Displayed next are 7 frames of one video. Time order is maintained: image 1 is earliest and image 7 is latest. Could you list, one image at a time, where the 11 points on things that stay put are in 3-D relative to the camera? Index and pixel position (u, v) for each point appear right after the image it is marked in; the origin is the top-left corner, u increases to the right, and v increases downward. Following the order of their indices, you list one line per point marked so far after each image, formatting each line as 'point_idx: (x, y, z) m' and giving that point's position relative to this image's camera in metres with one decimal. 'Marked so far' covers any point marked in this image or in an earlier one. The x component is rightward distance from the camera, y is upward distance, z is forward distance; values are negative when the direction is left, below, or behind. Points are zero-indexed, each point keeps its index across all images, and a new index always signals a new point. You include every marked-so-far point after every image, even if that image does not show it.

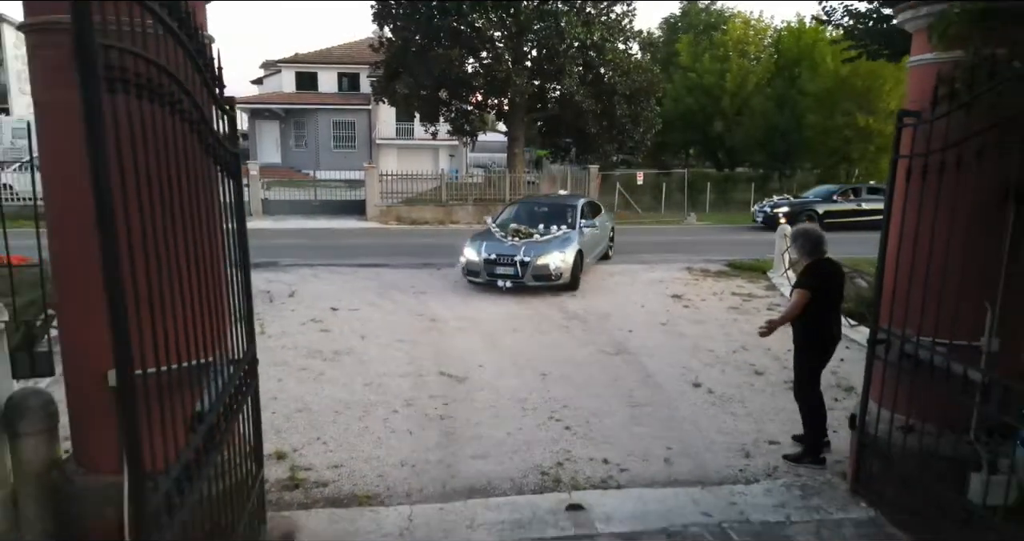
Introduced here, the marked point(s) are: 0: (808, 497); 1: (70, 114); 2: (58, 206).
0: (+1.6, -1.2, +4.6) m
1: (-1.8, +0.6, +3.3) m
2: (-1.8, +0.3, +3.4) m
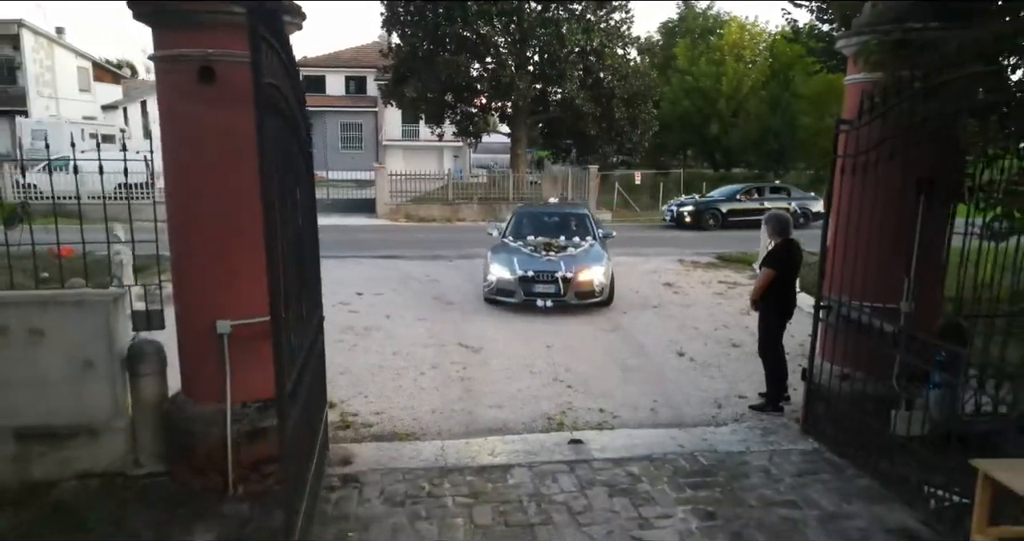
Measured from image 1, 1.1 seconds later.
0: (+1.7, -1.1, +5.6) m
1: (-1.7, +0.8, +4.3) m
2: (-1.8, +0.4, +4.4) m
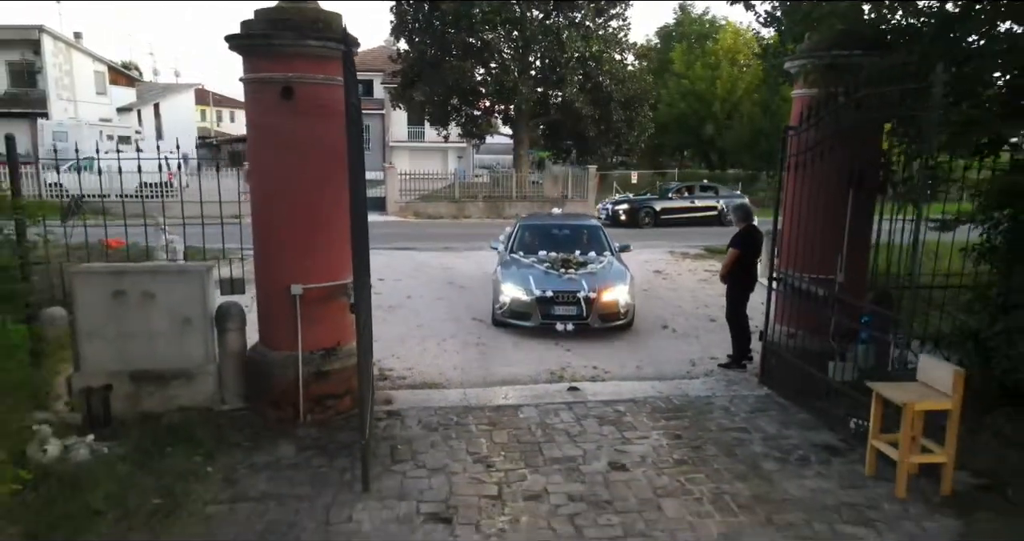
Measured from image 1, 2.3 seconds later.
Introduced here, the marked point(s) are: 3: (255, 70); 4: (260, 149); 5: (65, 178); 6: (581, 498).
0: (+1.8, -0.9, +6.8) m
1: (-1.6, +0.9, +5.5) m
2: (-1.7, +0.6, +5.6) m
3: (-1.7, +1.3, +5.5) m
4: (-1.7, +0.8, +5.6) m
5: (-9.9, +2.1, +18.6) m
6: (+0.4, -1.3, +4.6) m
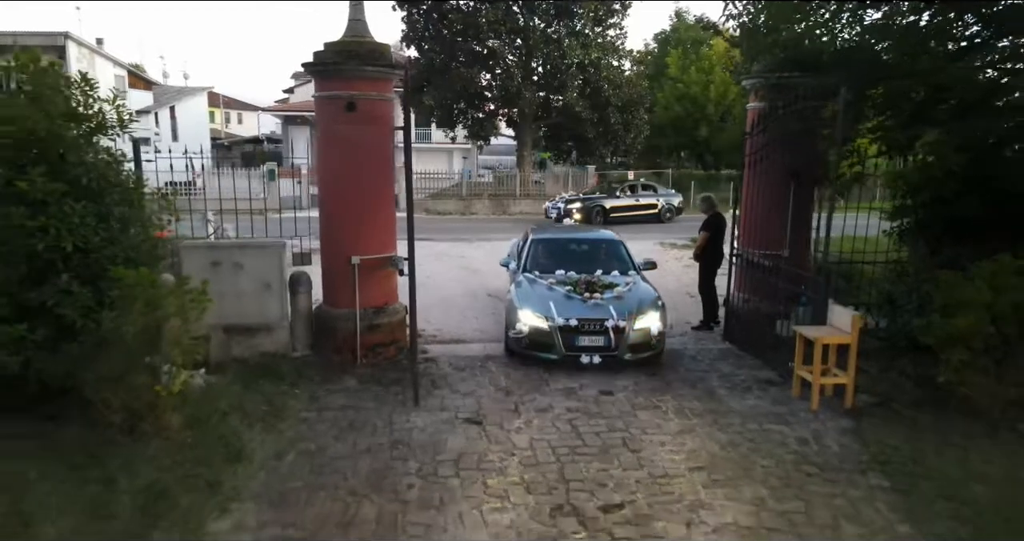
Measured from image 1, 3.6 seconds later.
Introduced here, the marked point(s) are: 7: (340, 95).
0: (+1.9, -0.7, +8.4) m
1: (-1.5, +1.2, +7.1) m
2: (-1.6, +0.8, +7.2) m
3: (-1.6, +1.5, +7.0) m
4: (-1.6, +1.0, +7.1) m
5: (-9.8, +2.3, +20.2) m
6: (+0.5, -1.0, +6.2) m
7: (-1.4, +1.5, +7.0) m
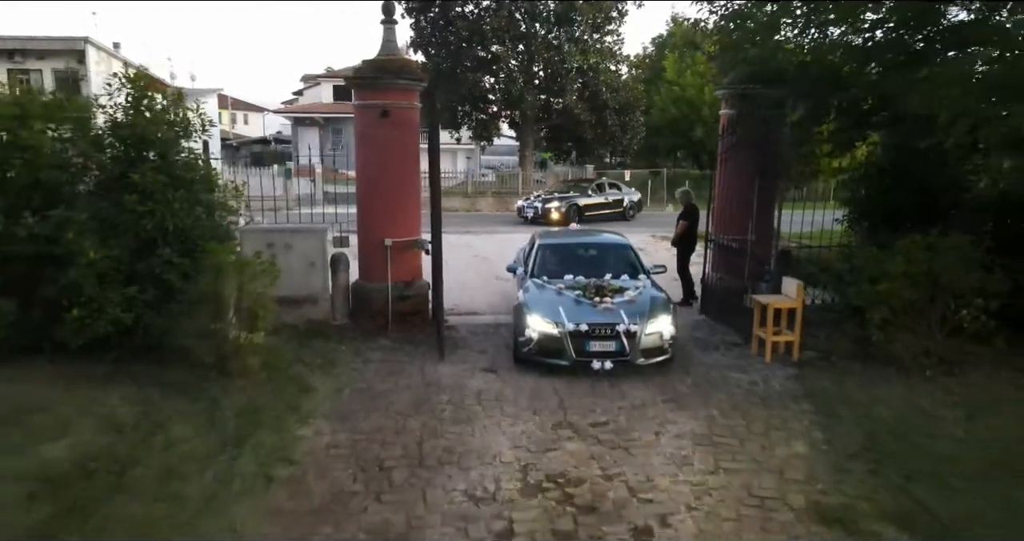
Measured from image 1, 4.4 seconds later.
0: (+1.9, -0.5, +9.7) m
1: (-1.4, +1.4, +8.4) m
2: (-1.5, +1.0, +8.6) m
3: (-1.5, +1.7, +8.4) m
4: (-1.5, +1.2, +8.5) m
5: (-9.7, +2.5, +21.6) m
6: (+0.6, -0.8, +7.6) m
7: (-1.4, +1.7, +8.4) m
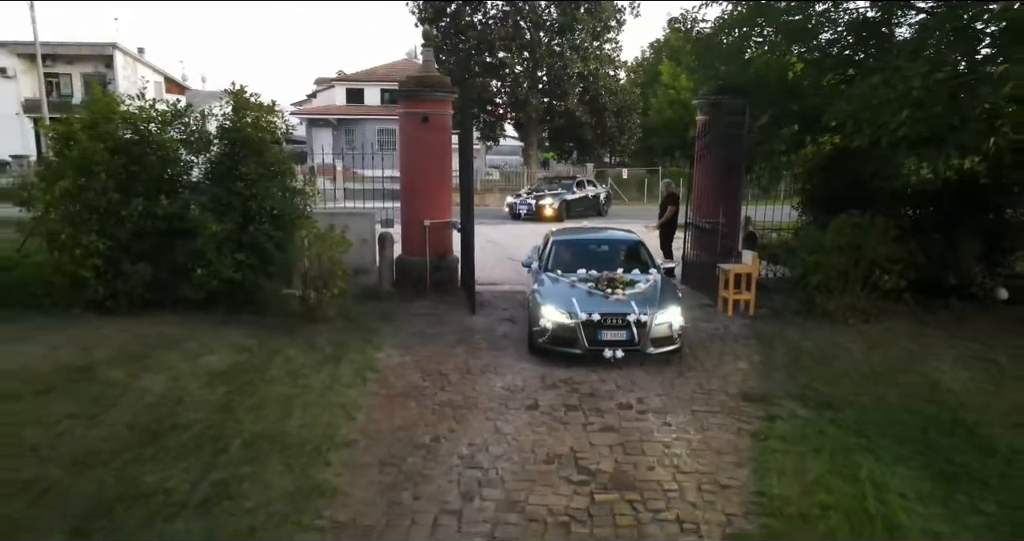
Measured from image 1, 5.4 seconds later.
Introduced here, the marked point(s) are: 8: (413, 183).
0: (+2.1, -0.2, +11.7) m
1: (-1.2, +1.7, +10.5) m
2: (-1.3, +1.3, +10.6) m
3: (-1.3, +2.0, +10.4) m
4: (-1.3, +1.5, +10.5) m
5: (-9.5, +2.8, +23.6) m
6: (+0.7, -0.5, +9.6) m
7: (-1.2, +2.0, +10.4) m
8: (-1.2, +1.1, +10.6) m
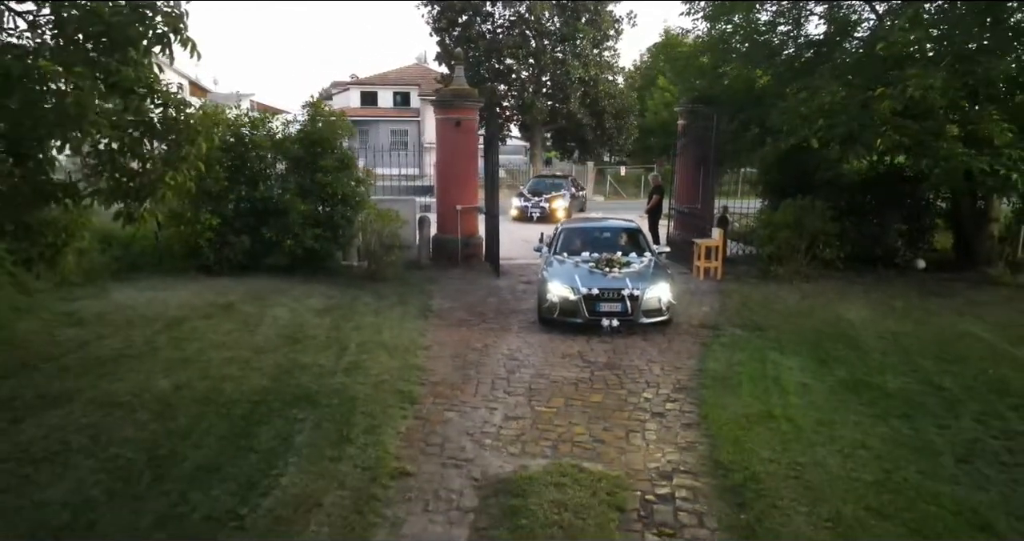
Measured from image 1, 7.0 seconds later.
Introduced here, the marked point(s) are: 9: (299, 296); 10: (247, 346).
0: (+2.4, +0.2, +14.2) m
1: (-1.0, +2.0, +12.9) m
2: (-1.1, +1.7, +13.0) m
3: (-1.1, +2.4, +12.9) m
4: (-1.1, +1.9, +13.0) m
5: (-9.3, +3.2, +26.1) m
6: (+1.0, -0.2, +12.0) m
7: (-0.9, +2.4, +12.8) m
8: (-1.0, +1.5, +13.0) m
9: (-2.5, -0.3, +9.7) m
10: (-2.3, -0.7, +7.4) m
